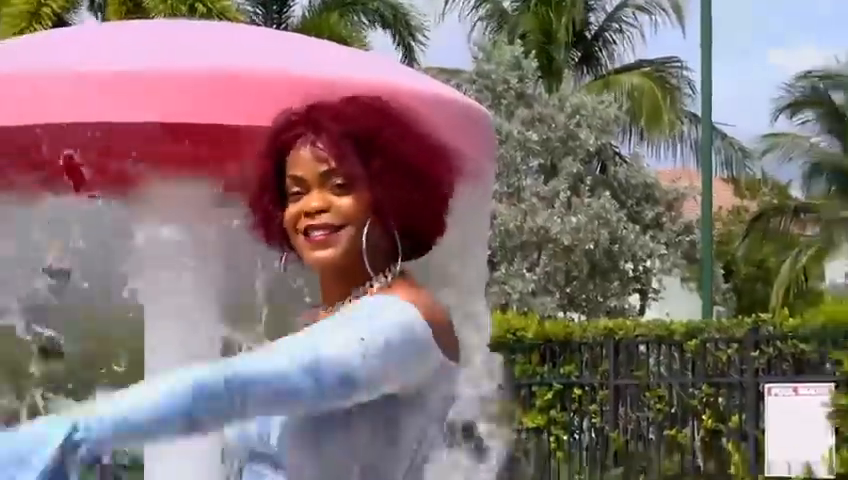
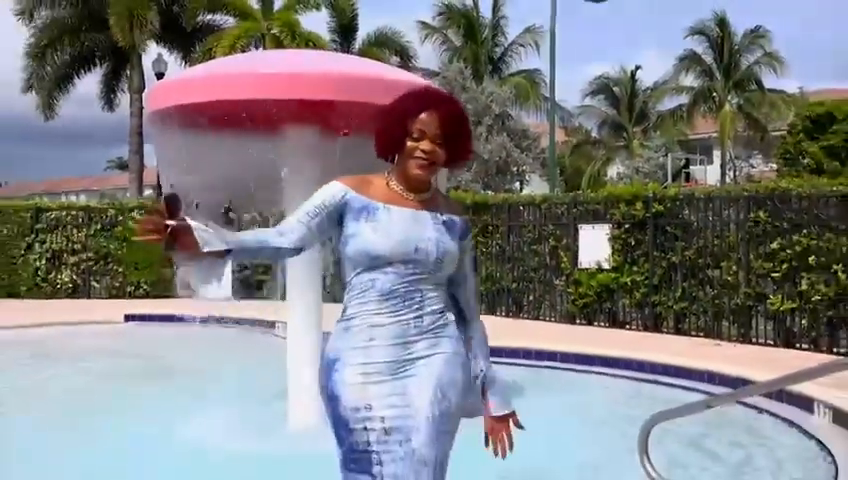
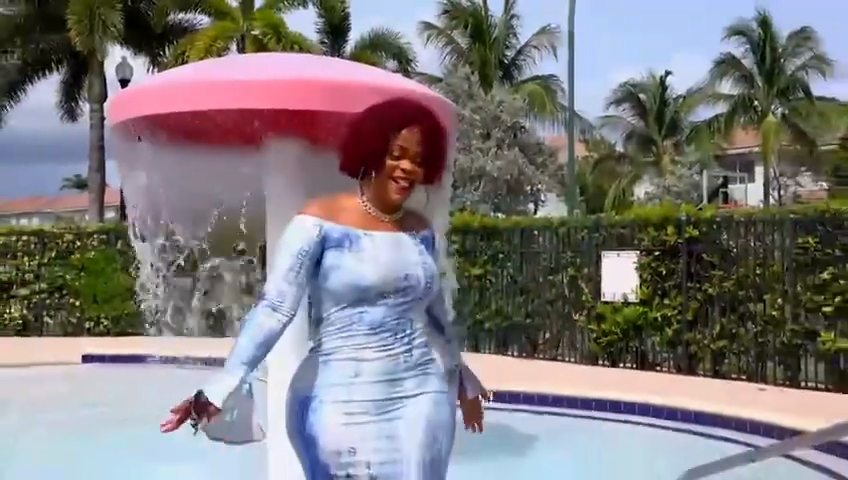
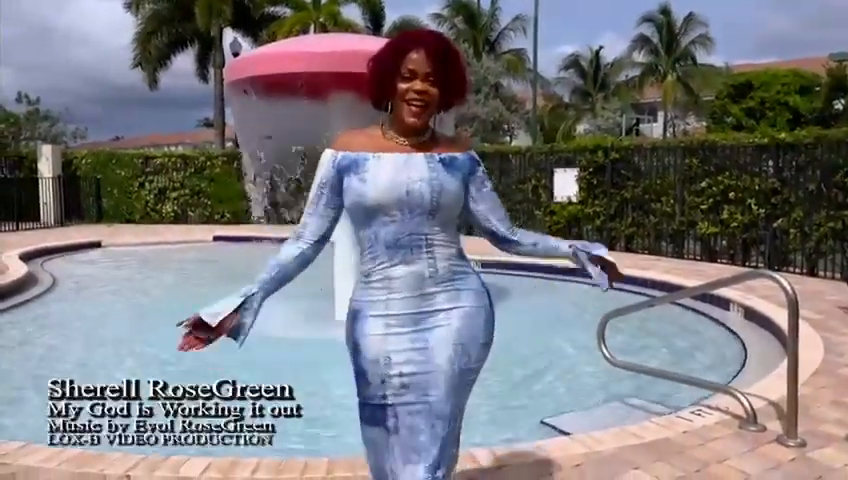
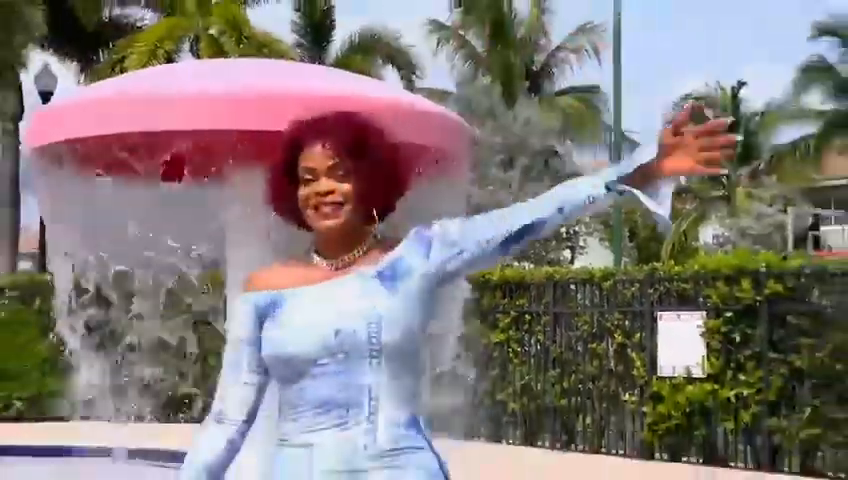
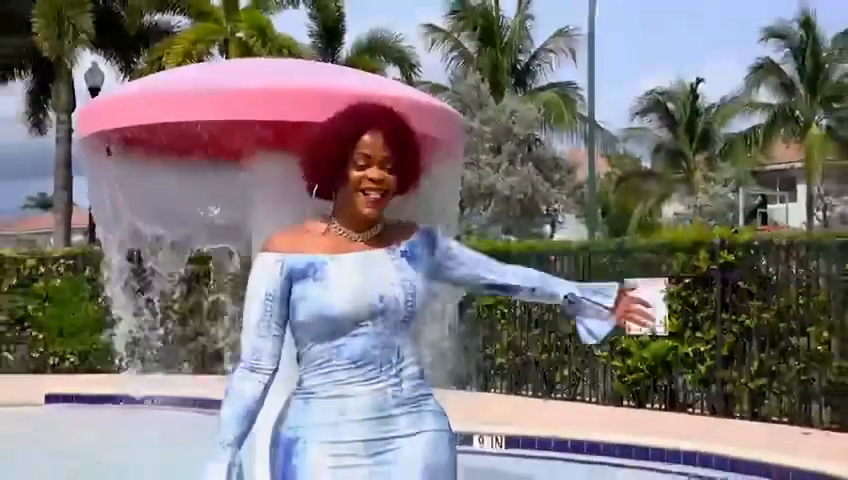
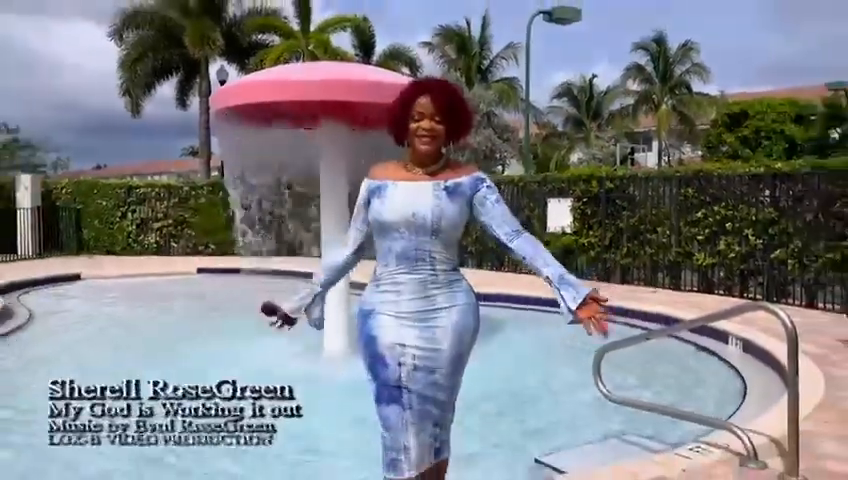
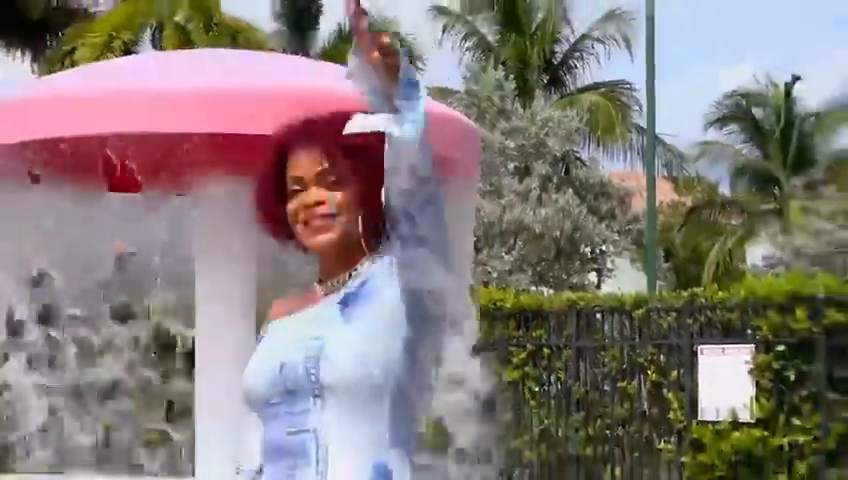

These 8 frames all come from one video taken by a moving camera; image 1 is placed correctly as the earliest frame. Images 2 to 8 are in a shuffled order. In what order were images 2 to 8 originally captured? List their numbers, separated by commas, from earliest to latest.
8, 5, 6, 3, 2, 7, 4
